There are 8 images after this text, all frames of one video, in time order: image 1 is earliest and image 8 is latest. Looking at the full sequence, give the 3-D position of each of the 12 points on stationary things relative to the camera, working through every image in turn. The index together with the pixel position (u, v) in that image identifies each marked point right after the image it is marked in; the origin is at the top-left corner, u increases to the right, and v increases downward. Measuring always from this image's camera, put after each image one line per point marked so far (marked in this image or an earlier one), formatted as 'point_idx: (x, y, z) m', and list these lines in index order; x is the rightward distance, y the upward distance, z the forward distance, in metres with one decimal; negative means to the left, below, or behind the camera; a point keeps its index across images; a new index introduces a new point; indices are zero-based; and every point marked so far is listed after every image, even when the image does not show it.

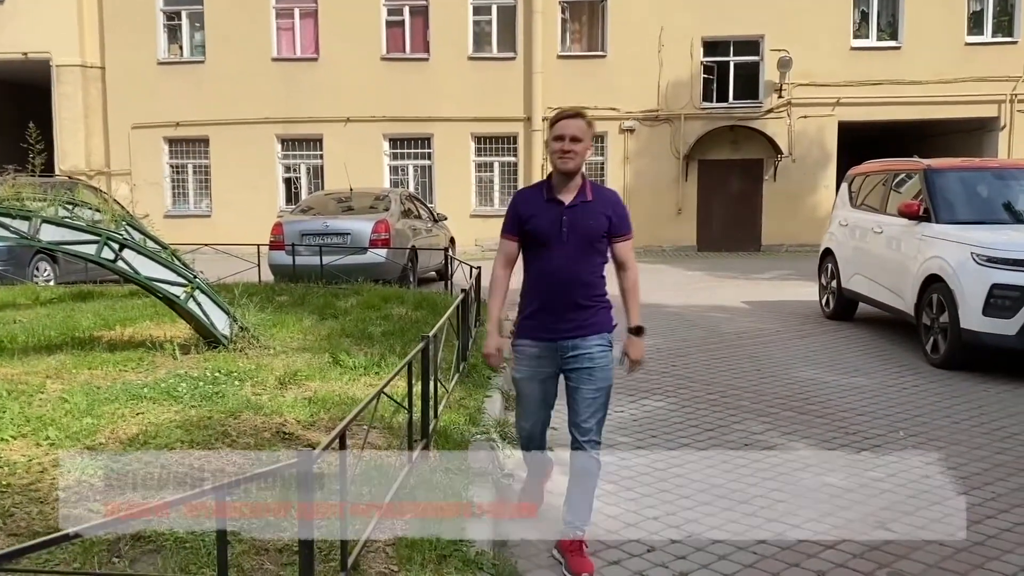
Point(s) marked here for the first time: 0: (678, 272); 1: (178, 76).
0: (+2.6, +0.2, +14.3) m
1: (-5.9, +3.9, +17.2) m
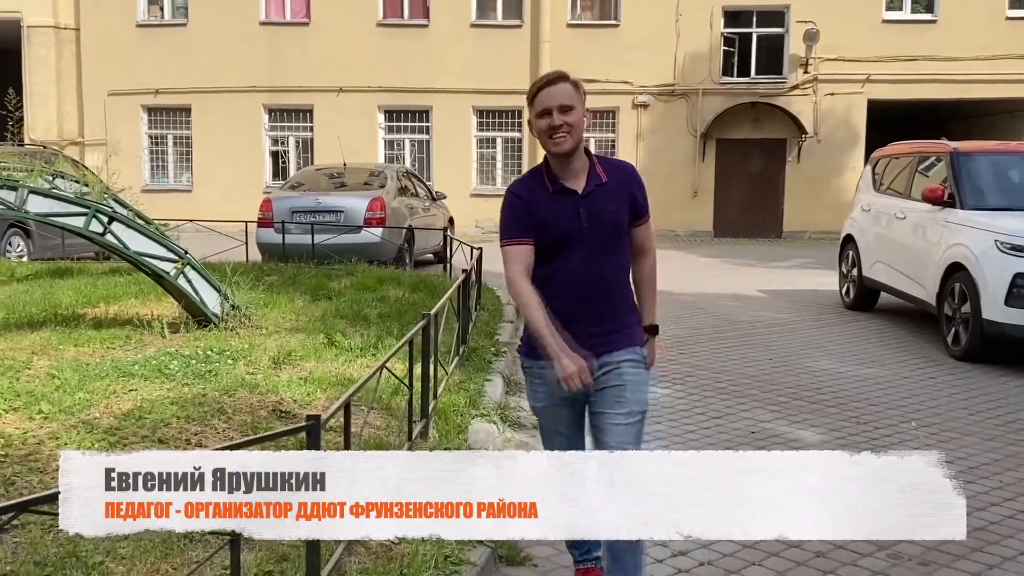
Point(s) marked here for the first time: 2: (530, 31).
0: (+2.6, +0.4, +13.6) m
1: (-5.8, +4.2, +16.4) m
2: (+0.4, +4.2, +15.7) m
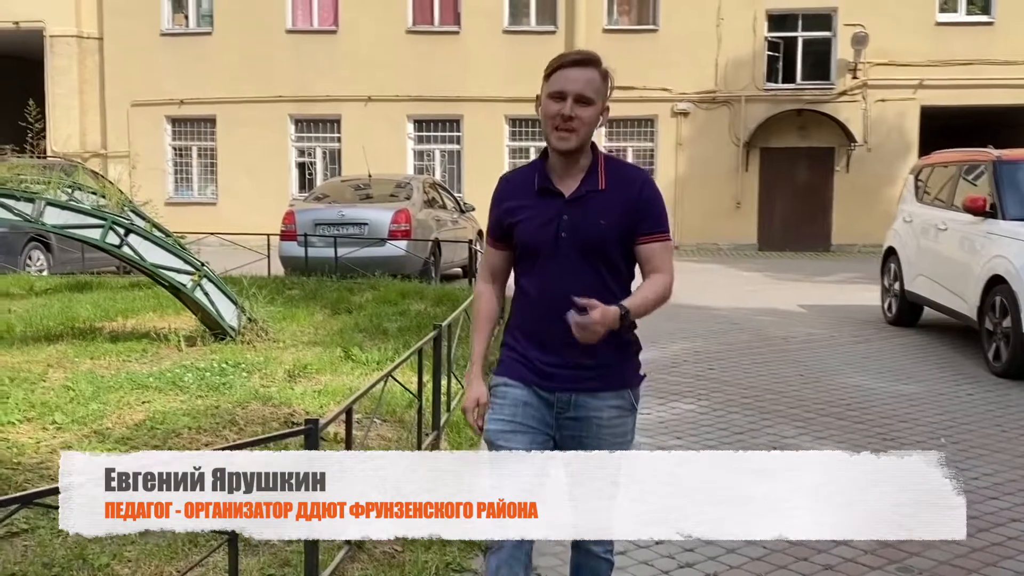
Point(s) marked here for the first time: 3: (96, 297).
0: (+3.0, +0.2, +13.2) m
1: (-5.4, +4.0, +16.2) m
2: (+0.9, +4.0, +15.4) m
3: (-4.1, -0.1, +9.7) m
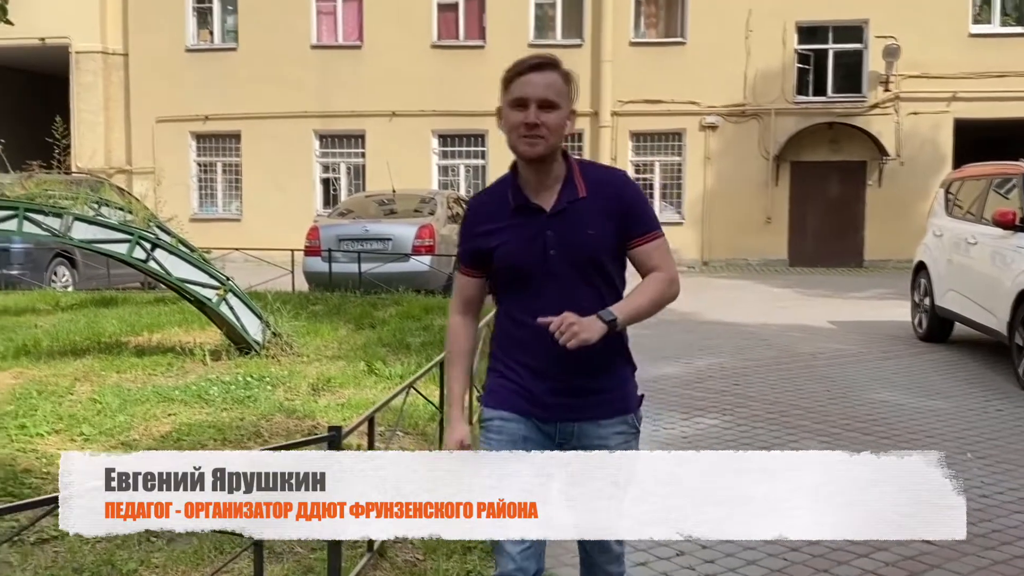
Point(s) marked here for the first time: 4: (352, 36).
0: (+3.3, 0.0, +13.0) m
1: (-5.0, +3.7, +16.3) m
2: (+1.2, +3.7, +15.3) m
3: (-3.8, -0.2, +9.6) m
4: (-2.6, +4.1, +16.0) m
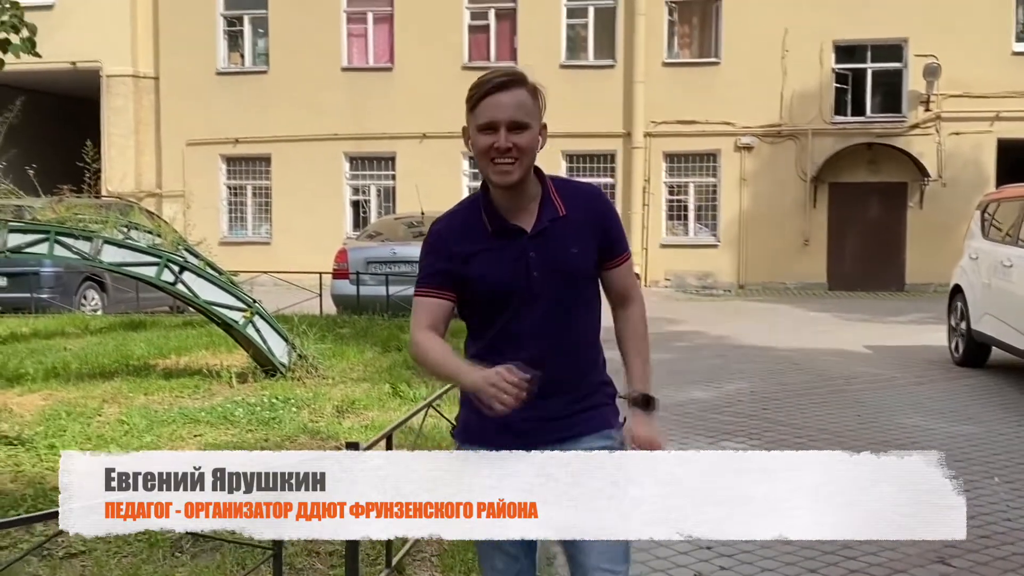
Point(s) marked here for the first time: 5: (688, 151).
0: (+3.7, -0.3, +12.8) m
1: (-4.5, +3.4, +16.3) m
2: (+1.7, +3.4, +15.2) m
3: (-3.5, -0.5, +9.6) m
4: (-2.1, +3.7, +16.0) m
5: (+2.7, +2.1, +15.1) m
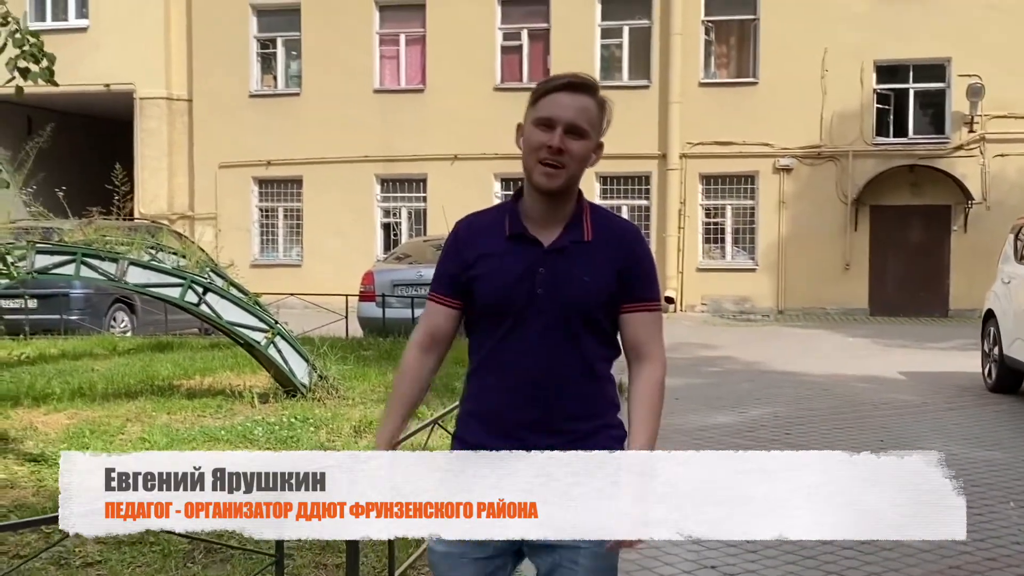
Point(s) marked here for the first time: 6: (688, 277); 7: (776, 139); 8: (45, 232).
0: (+4.1, -0.6, +12.5) m
1: (-4.0, +3.0, +16.3) m
2: (+2.1, +3.0, +15.1) m
3: (-3.2, -0.7, +9.5) m
4: (-1.7, +3.4, +16.0) m
5: (+3.2, +1.8, +14.9) m
6: (+2.7, +0.2, +15.0) m
7: (+3.9, +2.2, +14.8) m
8: (-3.5, +0.4, +7.3) m
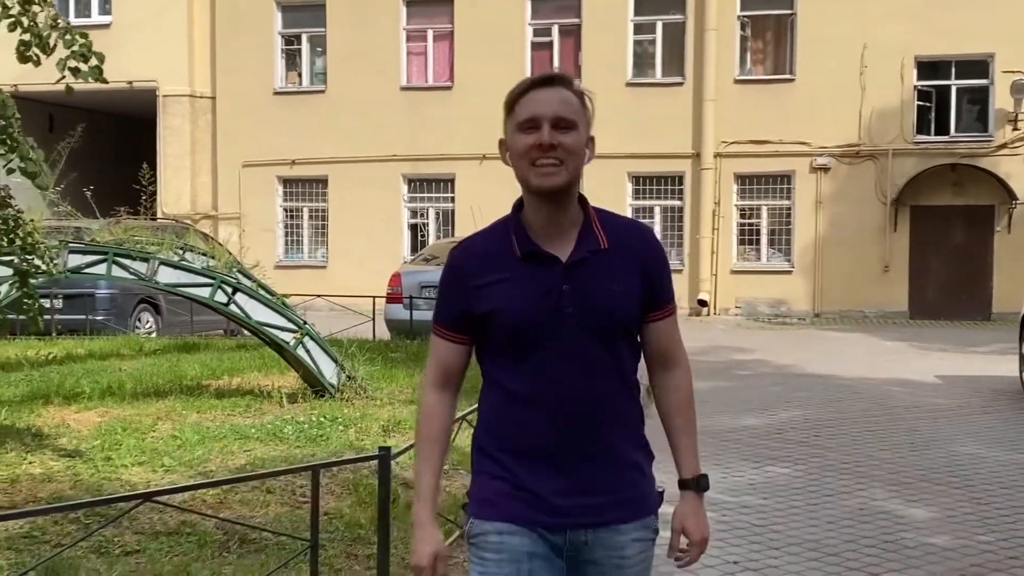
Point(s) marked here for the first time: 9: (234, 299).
0: (+4.5, -0.7, +12.2) m
1: (-3.5, +3.0, +16.2) m
2: (+2.6, +3.0, +14.8) m
3: (-2.9, -0.7, +9.4) m
4: (-1.2, +3.4, +15.8) m
5: (+3.6, +1.7, +14.6) m
6: (+3.1, +0.1, +14.7) m
7: (+4.3, +2.2, +14.5) m
8: (-3.2, +0.4, +7.2) m
9: (-1.8, -0.1, +6.4) m
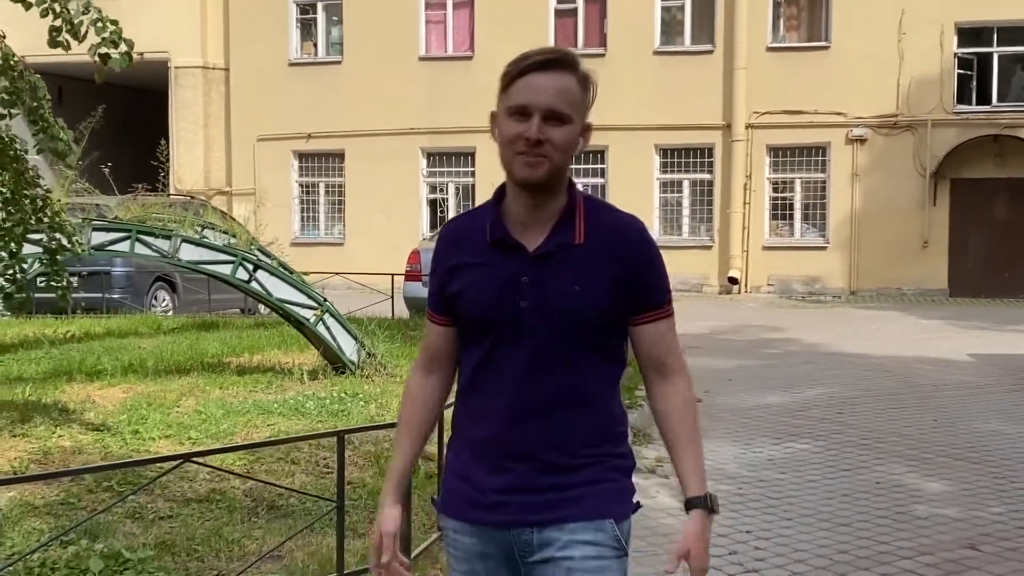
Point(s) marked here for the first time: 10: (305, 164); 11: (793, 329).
0: (+4.7, -0.4, +11.9) m
1: (-3.2, +3.3, +15.9) m
2: (+2.9, +3.3, +14.4) m
3: (-2.7, -0.5, +9.2) m
4: (-0.9, +3.7, +15.5) m
5: (+3.9, +2.1, +14.2) m
6: (+3.4, +0.5, +14.4) m
7: (+4.6, +2.5, +14.1) m
8: (-3.1, +0.6, +7.0) m
9: (-1.6, 0.0, +6.1) m
10: (-3.4, +2.0, +16.2) m
11: (+3.2, -0.5, +11.4) m
